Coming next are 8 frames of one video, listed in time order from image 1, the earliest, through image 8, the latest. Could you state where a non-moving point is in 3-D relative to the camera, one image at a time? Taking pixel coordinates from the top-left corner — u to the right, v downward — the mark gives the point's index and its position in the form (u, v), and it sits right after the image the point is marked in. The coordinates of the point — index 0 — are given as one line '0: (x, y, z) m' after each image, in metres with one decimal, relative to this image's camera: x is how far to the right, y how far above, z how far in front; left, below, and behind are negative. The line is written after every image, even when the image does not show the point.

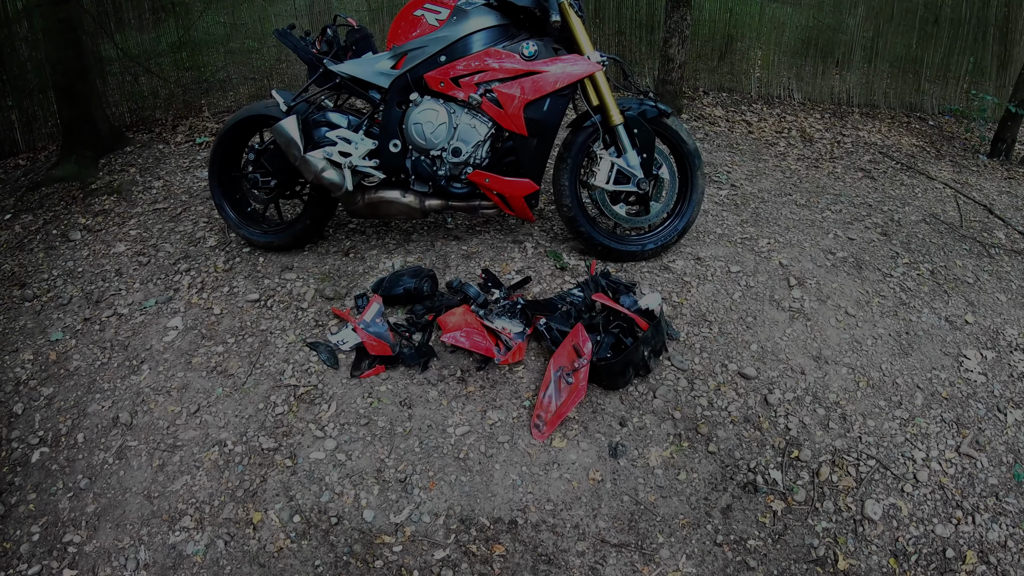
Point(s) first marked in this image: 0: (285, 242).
0: (-1.6, +0.4, +4.1) m
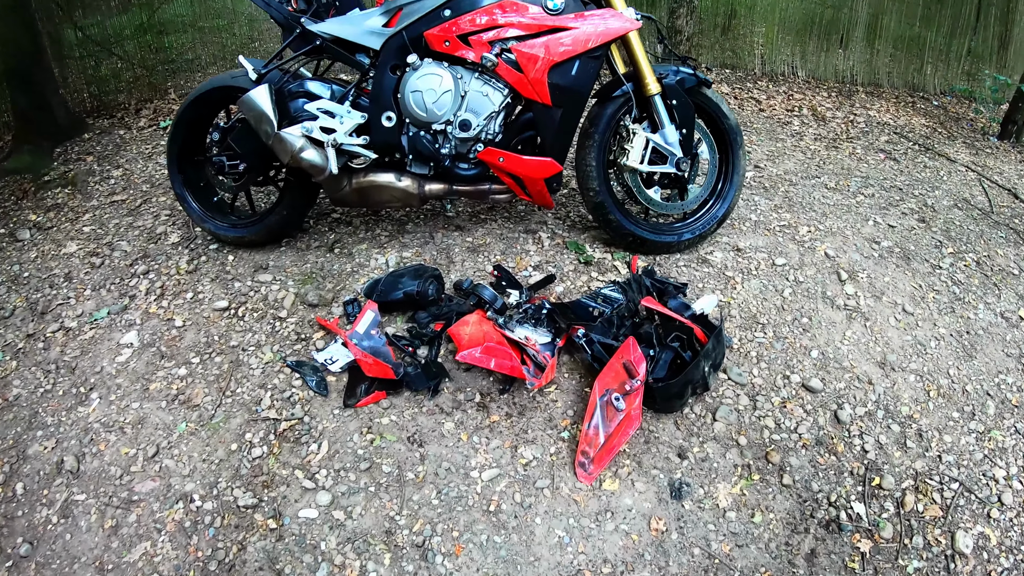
0: (-1.5, +0.3, +3.5) m
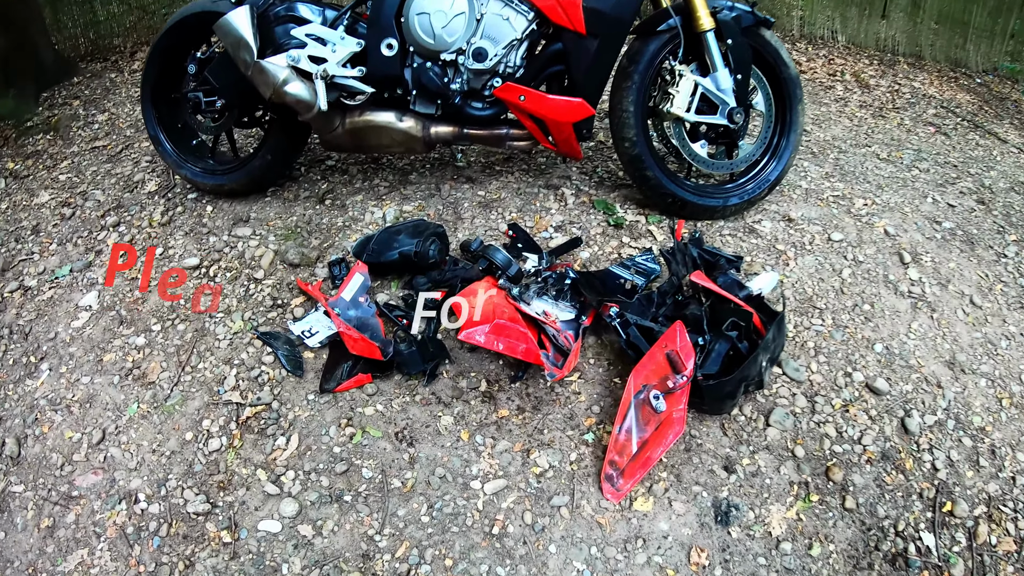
0: (-1.4, +0.5, +3.0) m
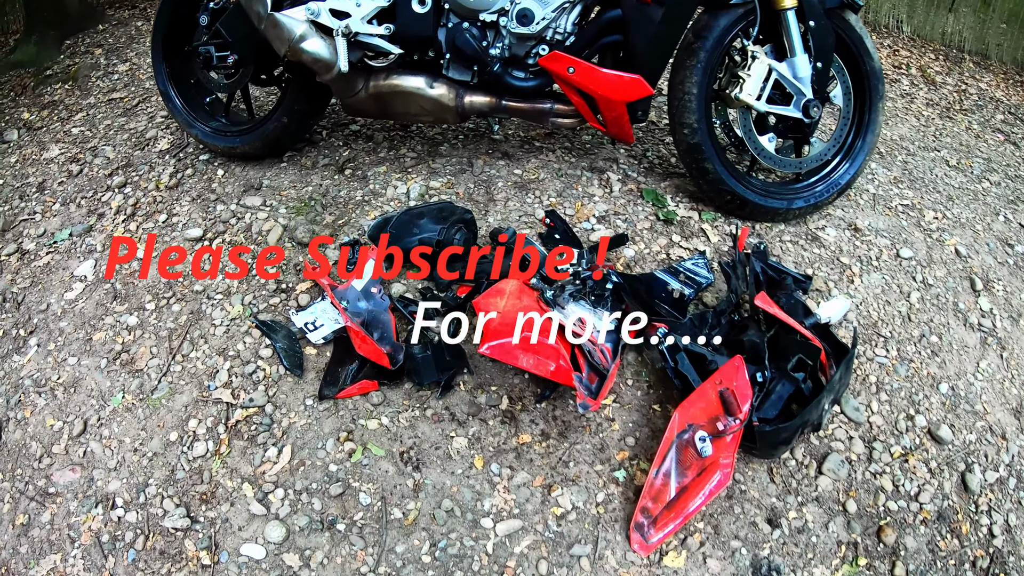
0: (-1.2, +0.7, +2.8) m
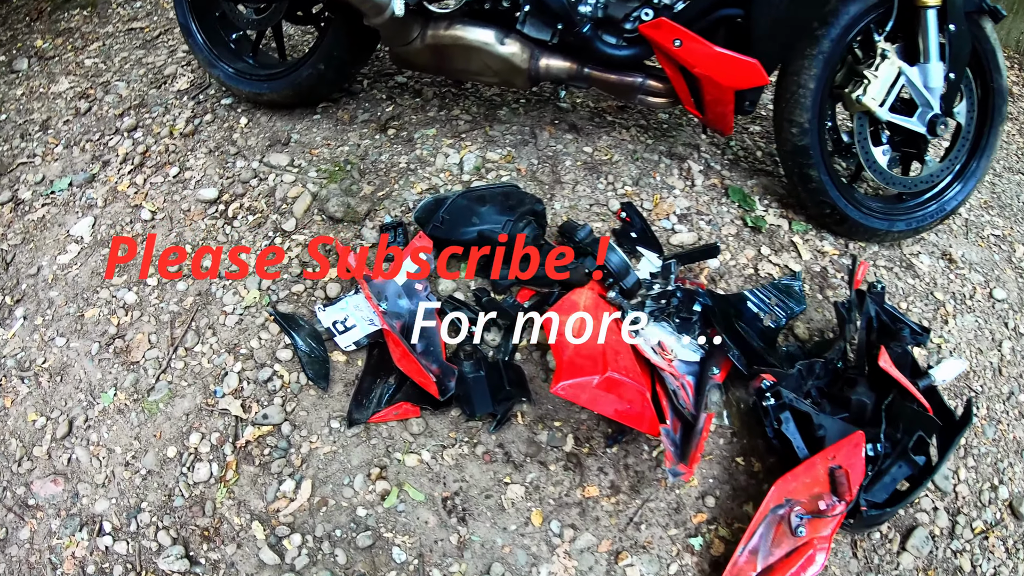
0: (-0.9, +0.8, +2.4) m
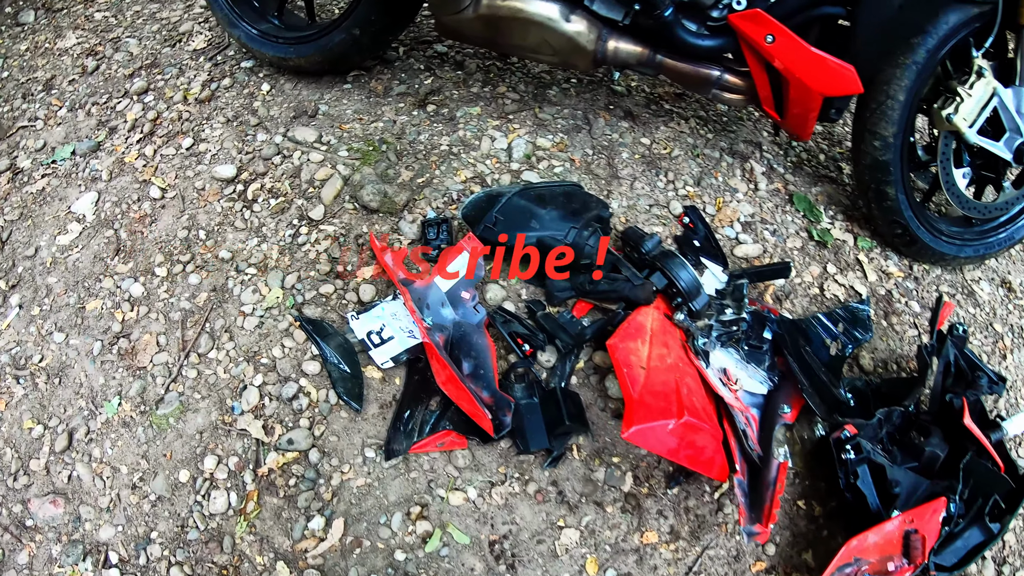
0: (-0.7, +0.8, +2.1) m
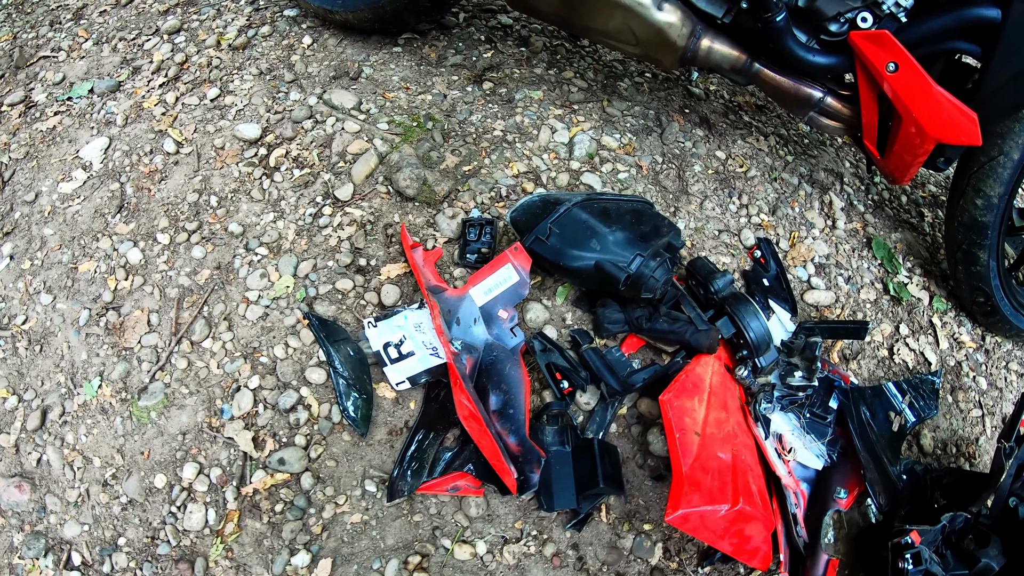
0: (-0.5, +0.8, +1.9) m
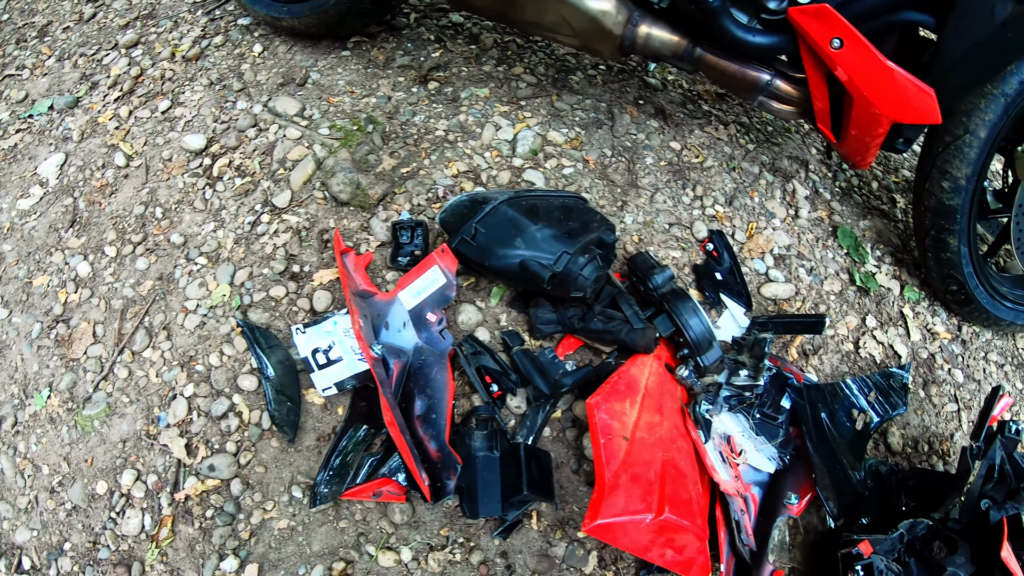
0: (-0.6, +0.8, +1.9) m
